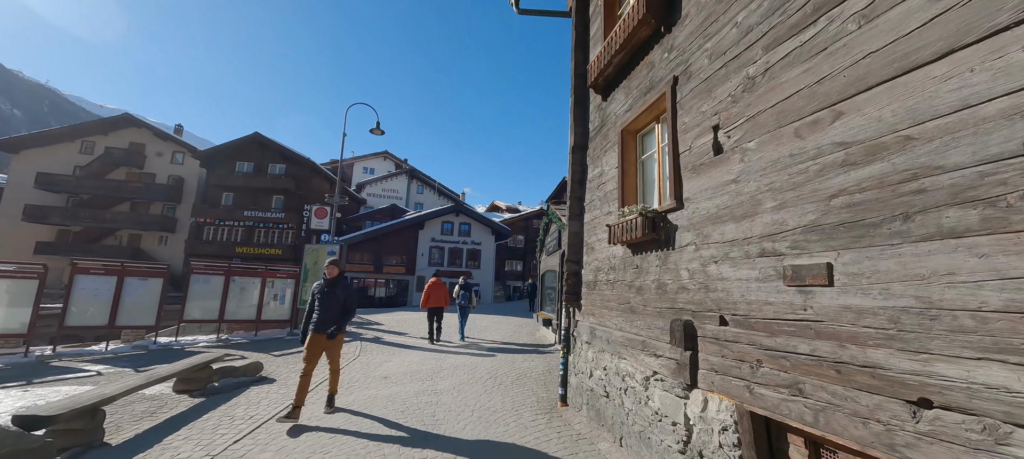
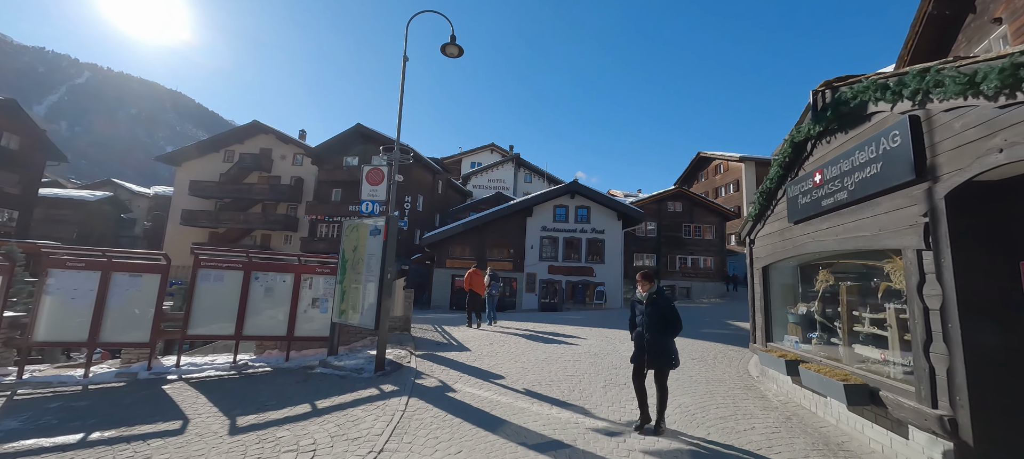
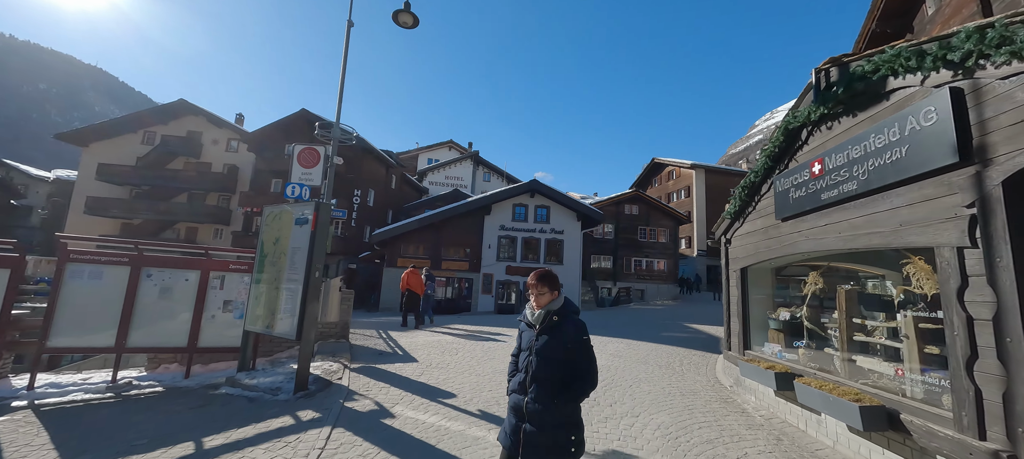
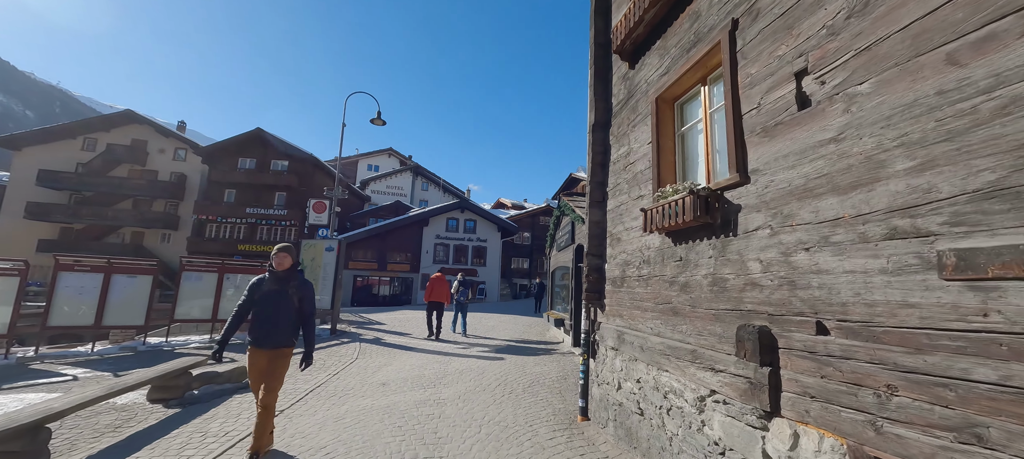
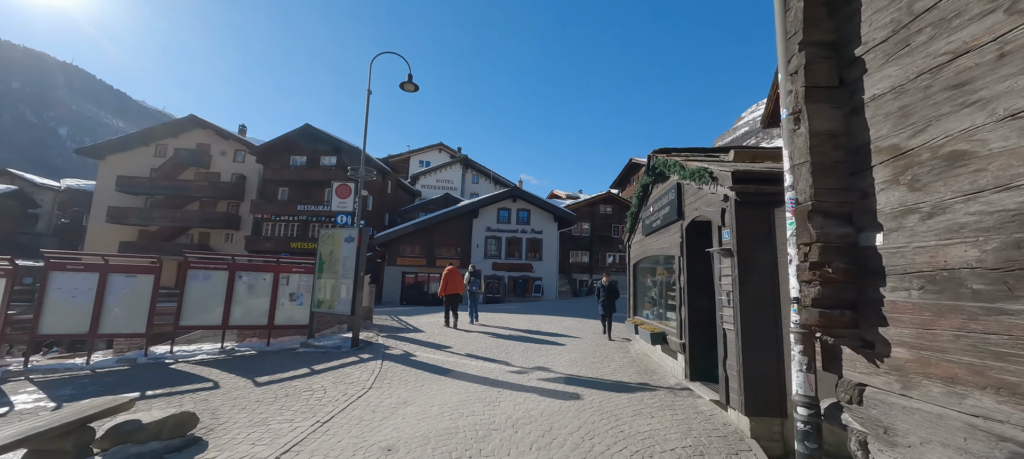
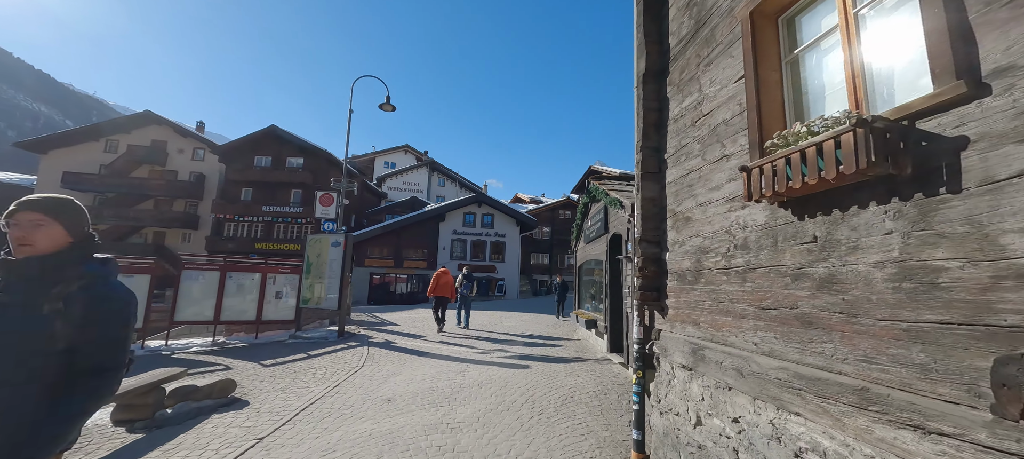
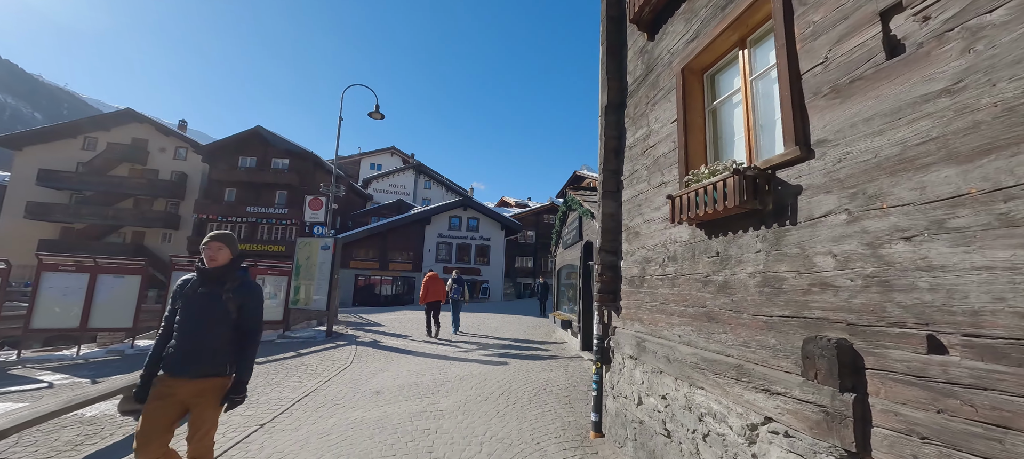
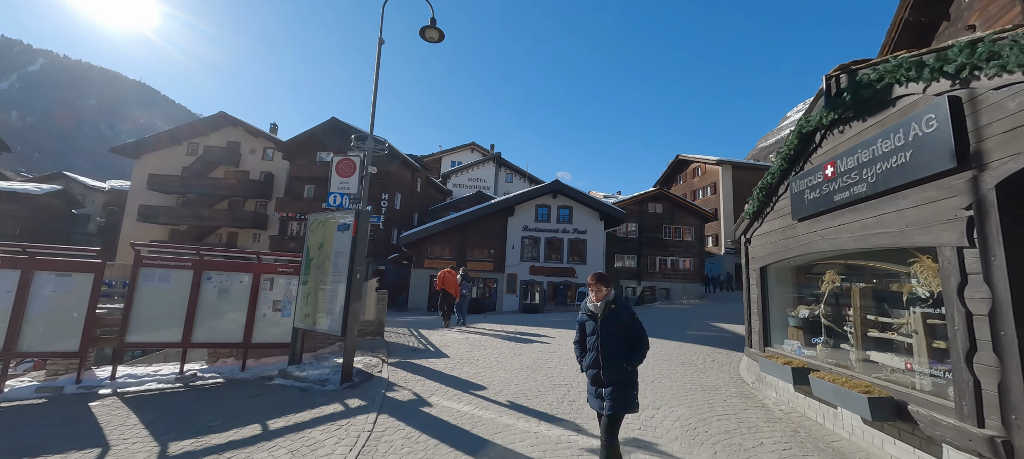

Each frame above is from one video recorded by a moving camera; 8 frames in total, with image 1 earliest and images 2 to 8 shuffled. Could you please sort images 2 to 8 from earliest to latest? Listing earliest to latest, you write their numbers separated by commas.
4, 7, 6, 5, 2, 8, 3
